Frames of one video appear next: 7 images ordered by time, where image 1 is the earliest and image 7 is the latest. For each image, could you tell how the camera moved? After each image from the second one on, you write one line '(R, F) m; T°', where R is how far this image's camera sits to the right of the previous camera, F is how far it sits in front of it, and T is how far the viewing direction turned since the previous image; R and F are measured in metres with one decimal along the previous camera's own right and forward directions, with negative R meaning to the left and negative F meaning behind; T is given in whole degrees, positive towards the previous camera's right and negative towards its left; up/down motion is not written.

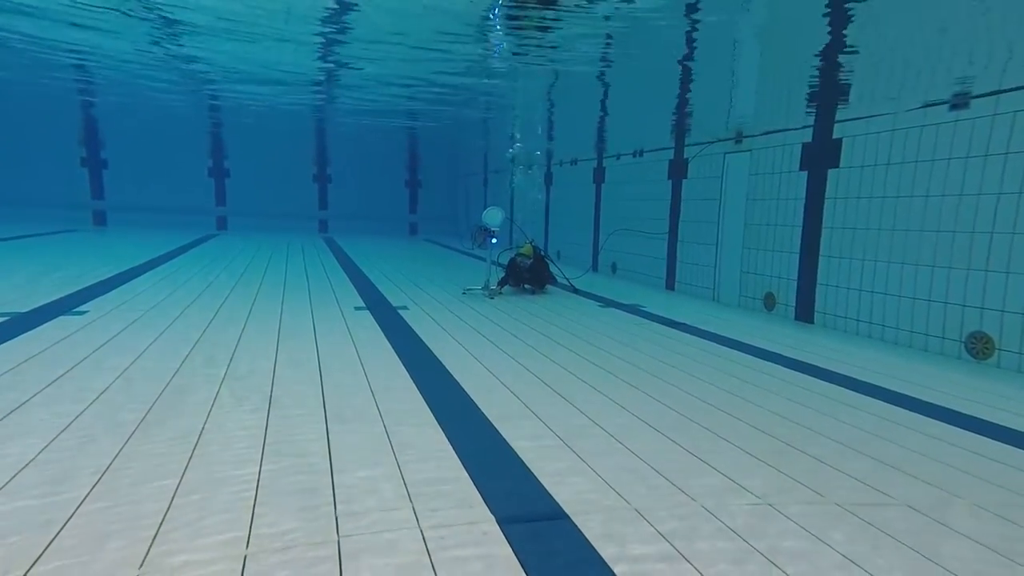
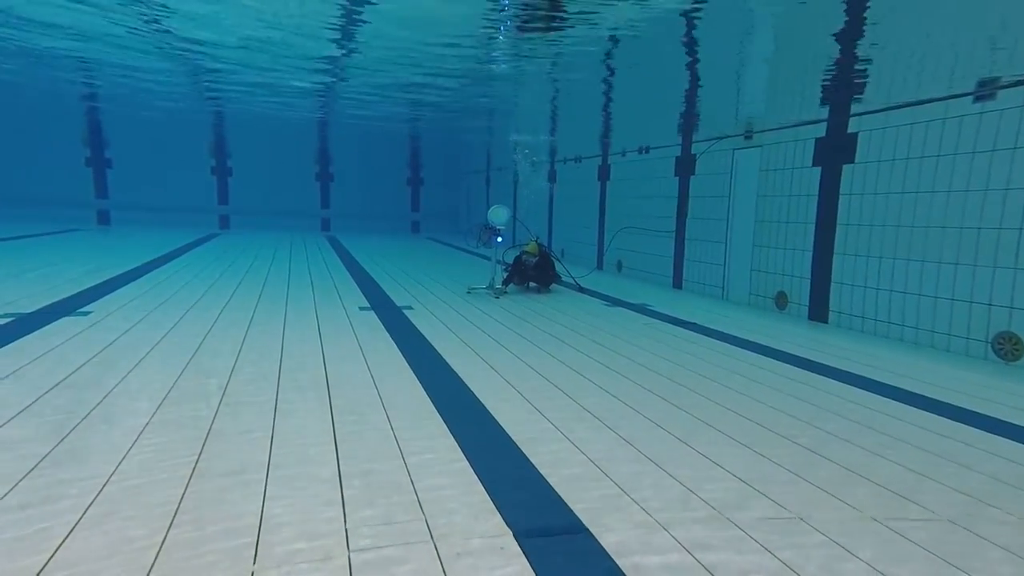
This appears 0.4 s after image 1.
(-0.1, +0.1) m; +9°
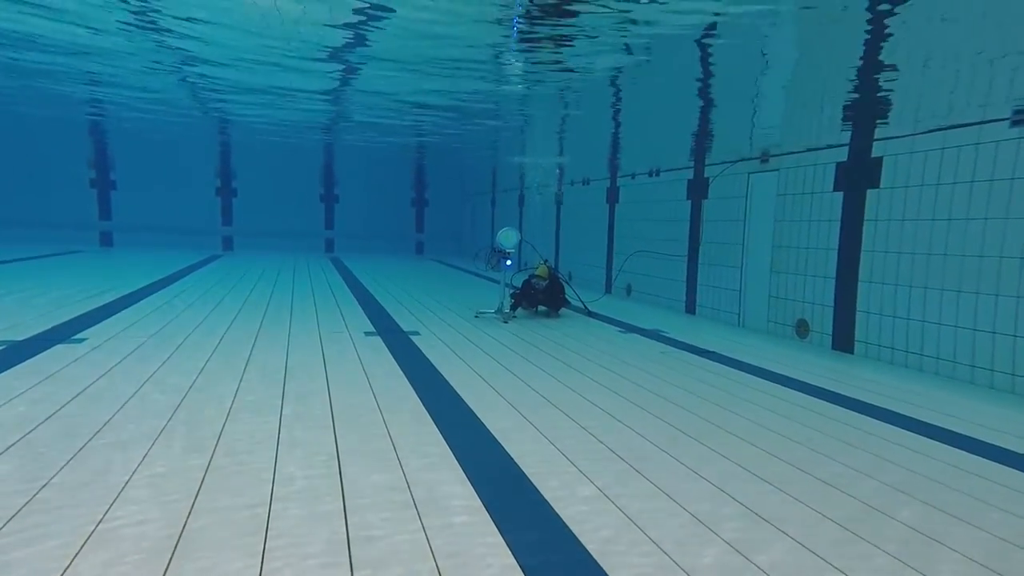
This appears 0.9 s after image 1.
(-0.1, +0.2) m; 0°
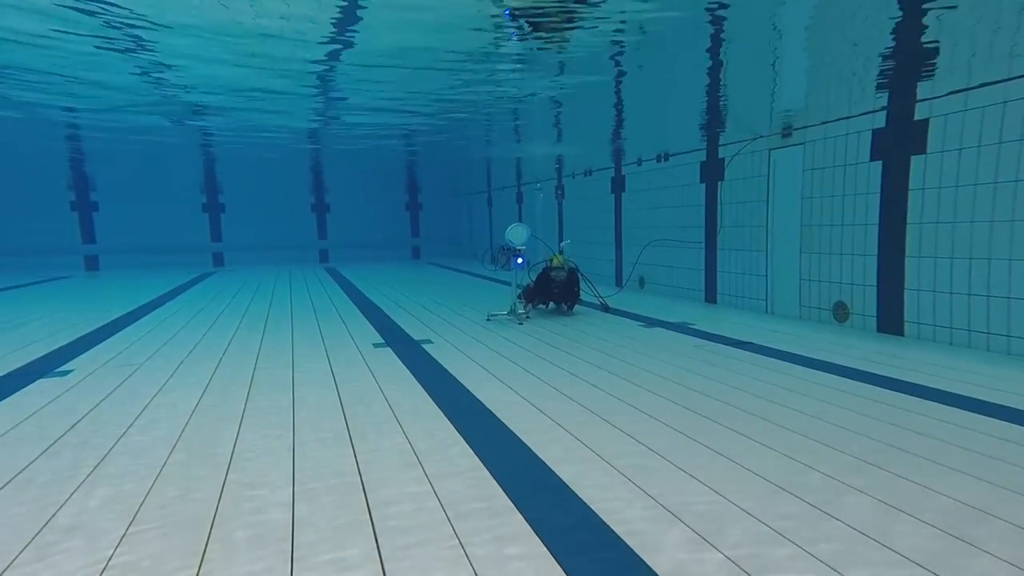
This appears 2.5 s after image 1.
(-0.2, +0.4) m; +1°
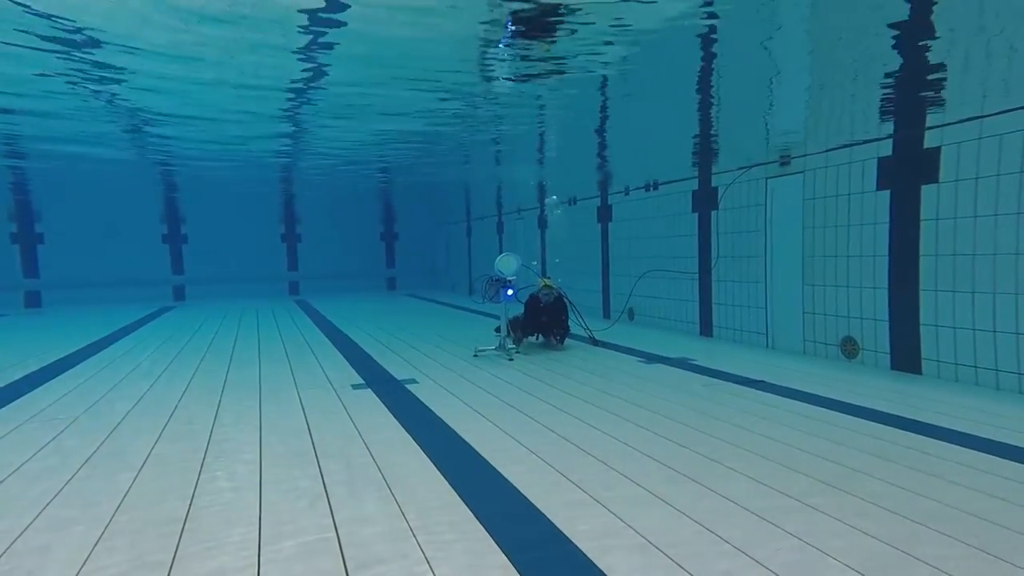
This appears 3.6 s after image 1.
(-0.2, +0.4) m; +3°
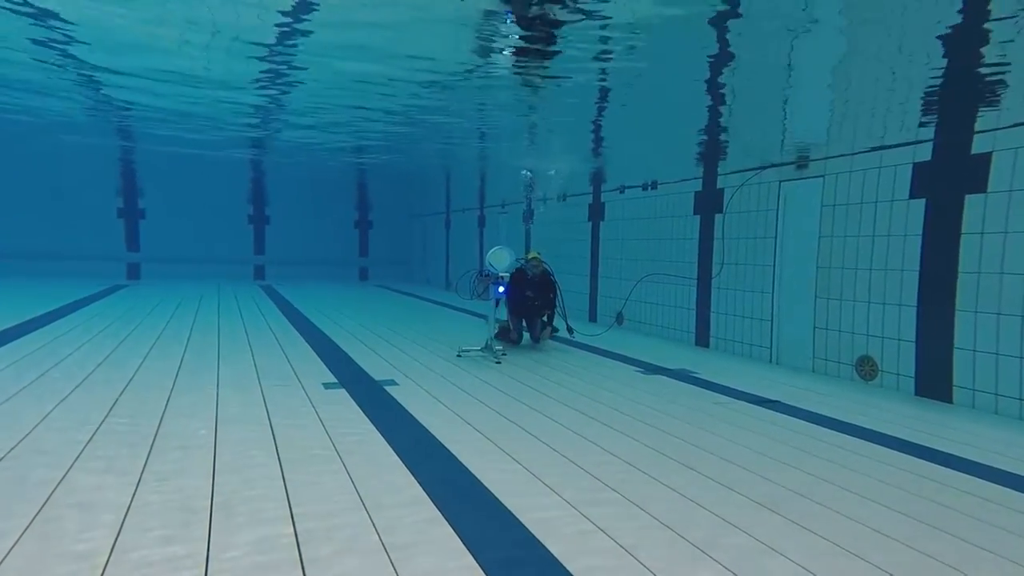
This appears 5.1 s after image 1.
(-0.2, +0.5) m; +3°
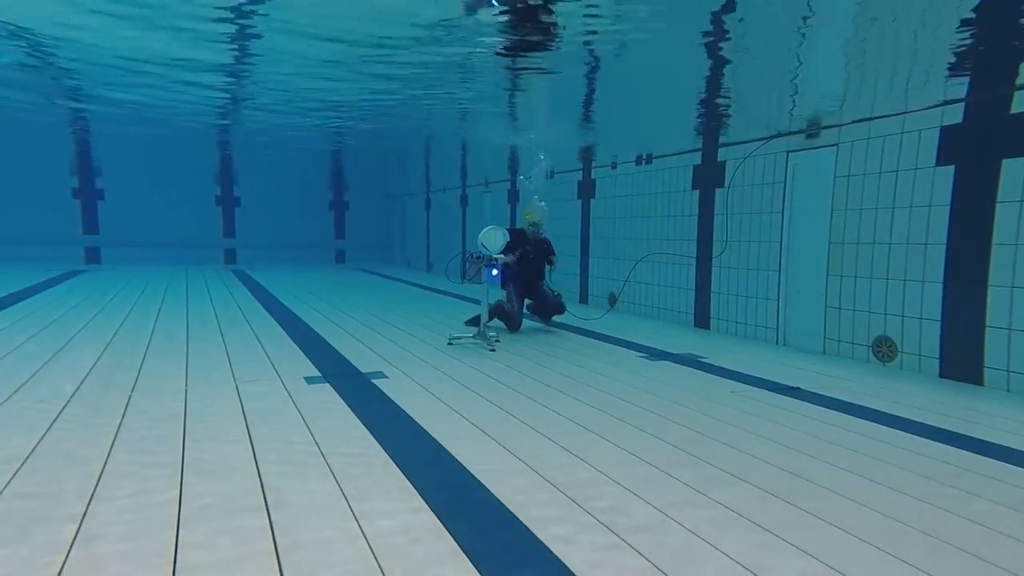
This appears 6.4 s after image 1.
(-0.2, +0.4) m; +2°
